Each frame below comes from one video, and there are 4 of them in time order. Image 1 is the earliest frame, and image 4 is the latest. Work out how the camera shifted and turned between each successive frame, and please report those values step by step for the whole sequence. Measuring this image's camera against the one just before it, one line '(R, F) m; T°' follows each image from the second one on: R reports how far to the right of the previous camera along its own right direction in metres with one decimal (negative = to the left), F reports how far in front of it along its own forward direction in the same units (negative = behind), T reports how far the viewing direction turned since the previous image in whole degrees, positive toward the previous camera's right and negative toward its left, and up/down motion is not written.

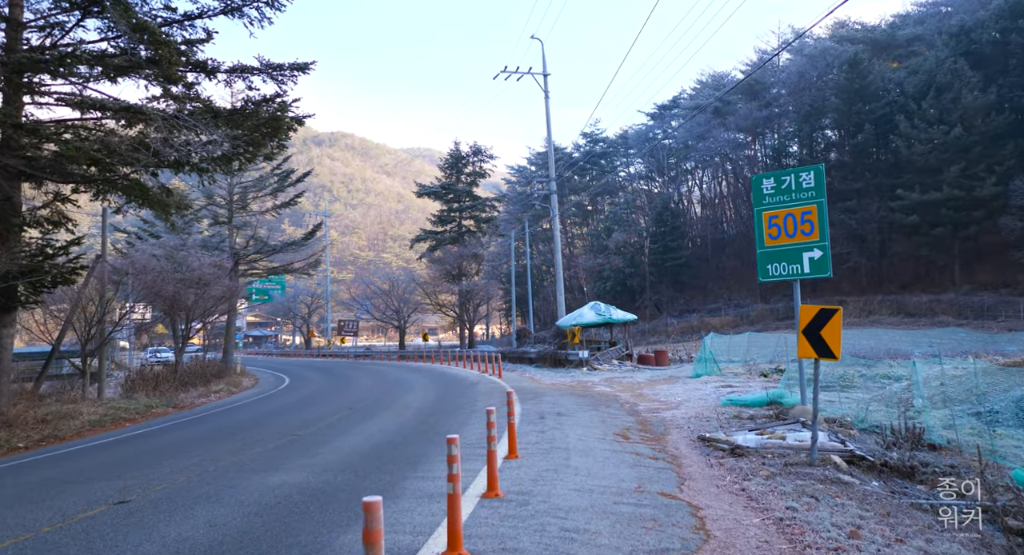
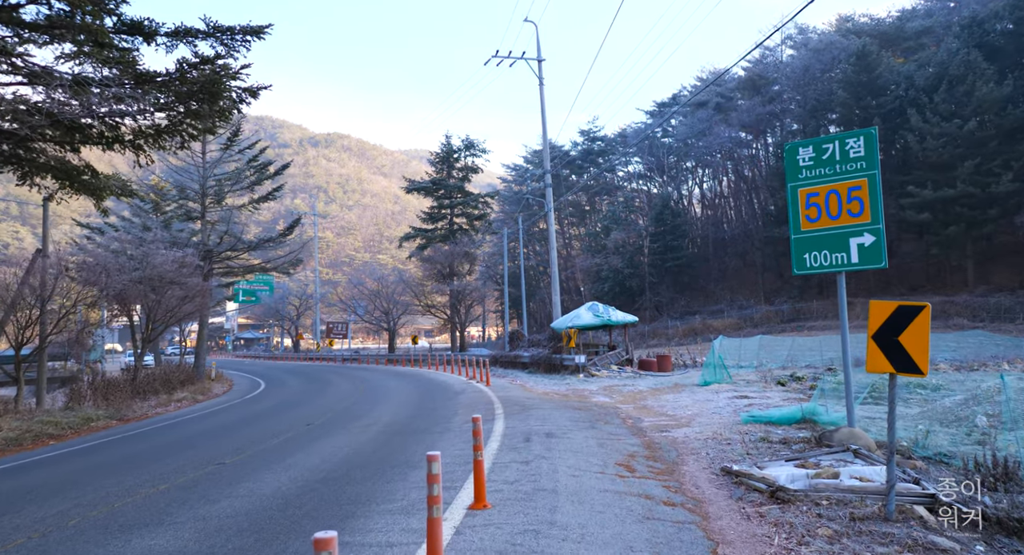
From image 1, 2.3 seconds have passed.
(+0.3, +2.2) m; 0°
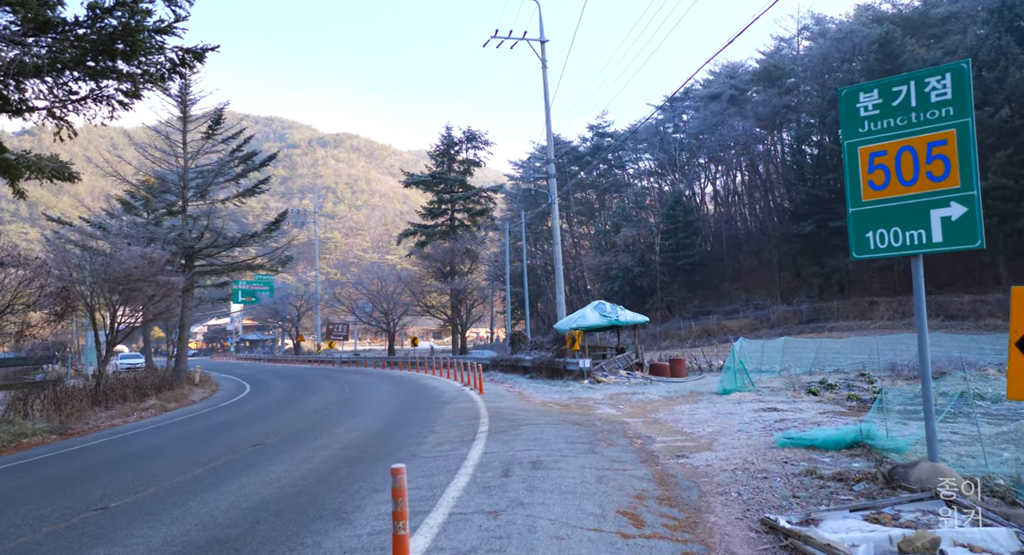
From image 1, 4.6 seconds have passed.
(+0.4, +2.2) m; -1°
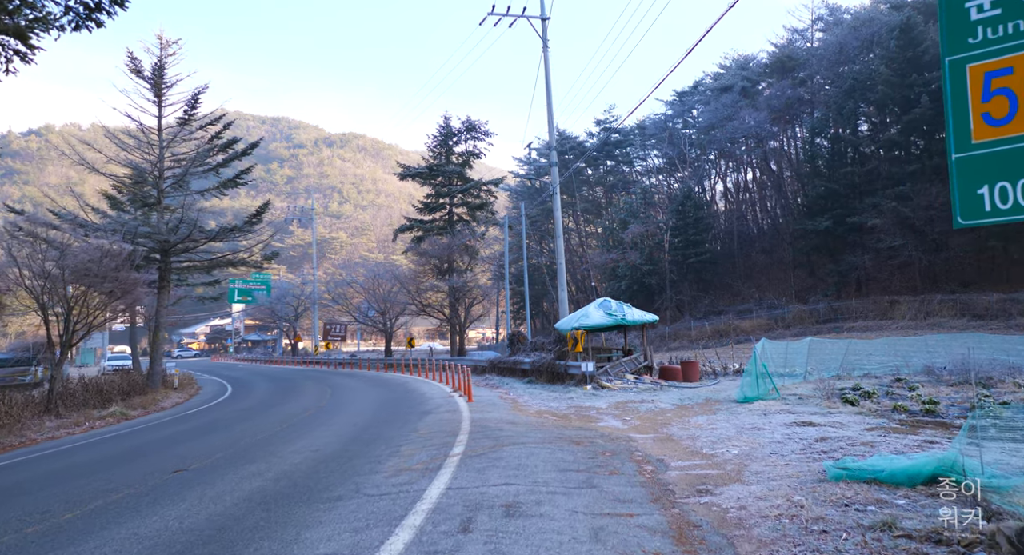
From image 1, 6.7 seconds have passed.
(+0.3, +2.1) m; -1°
